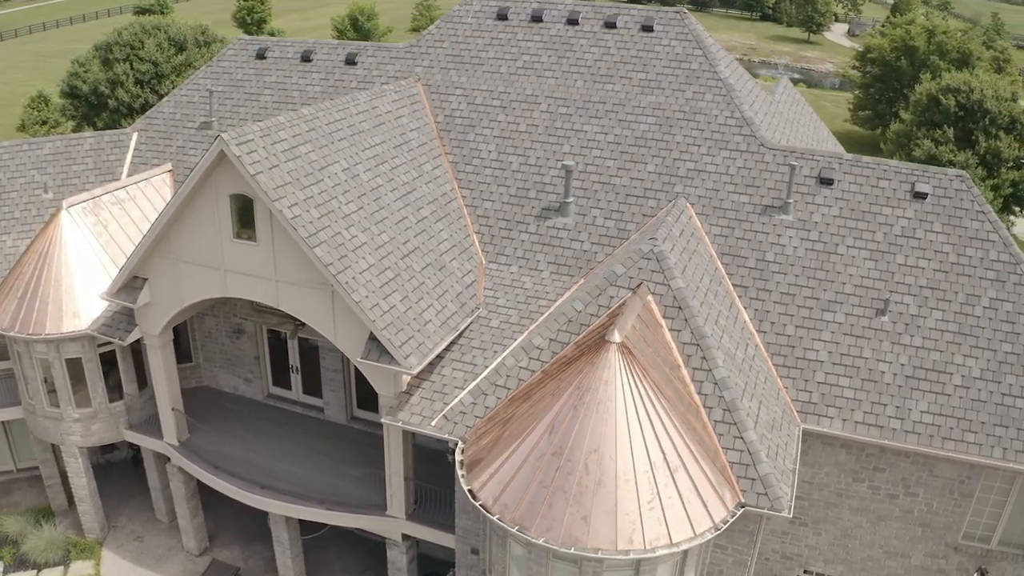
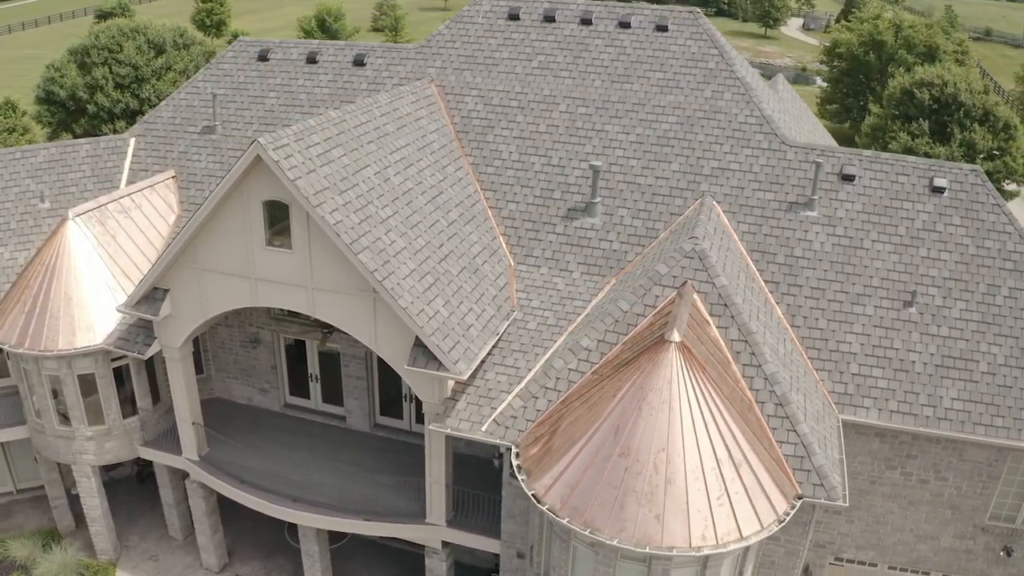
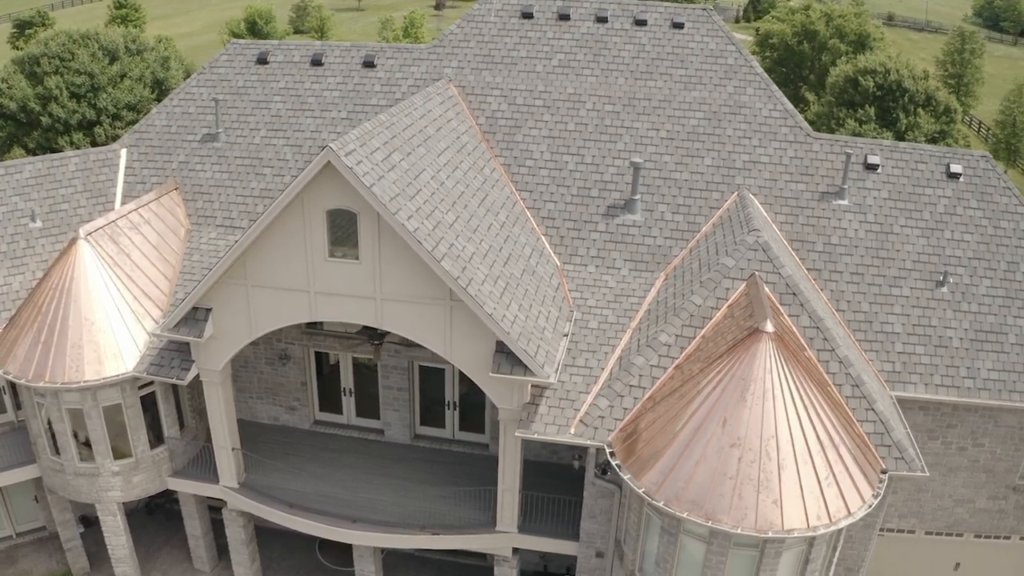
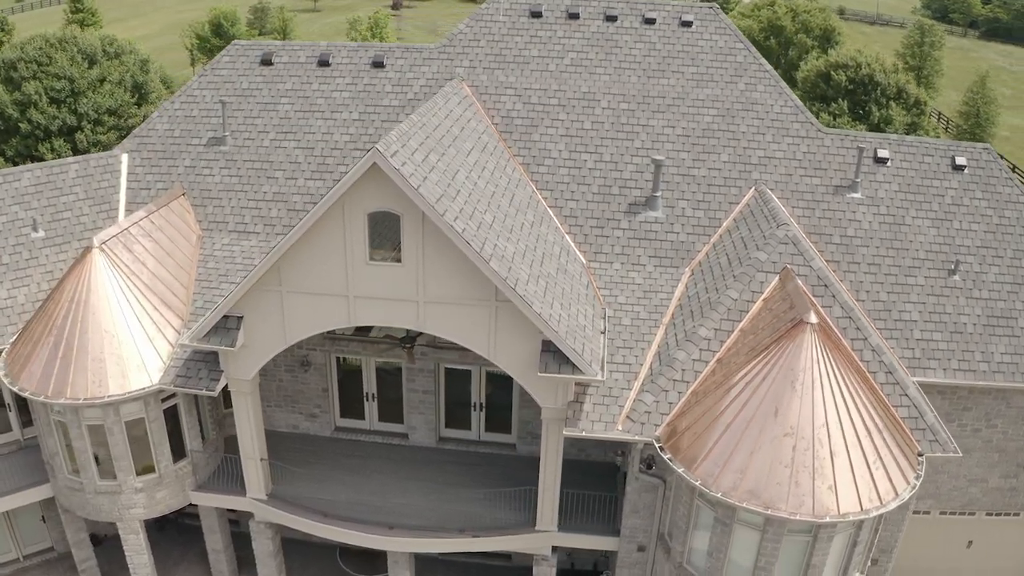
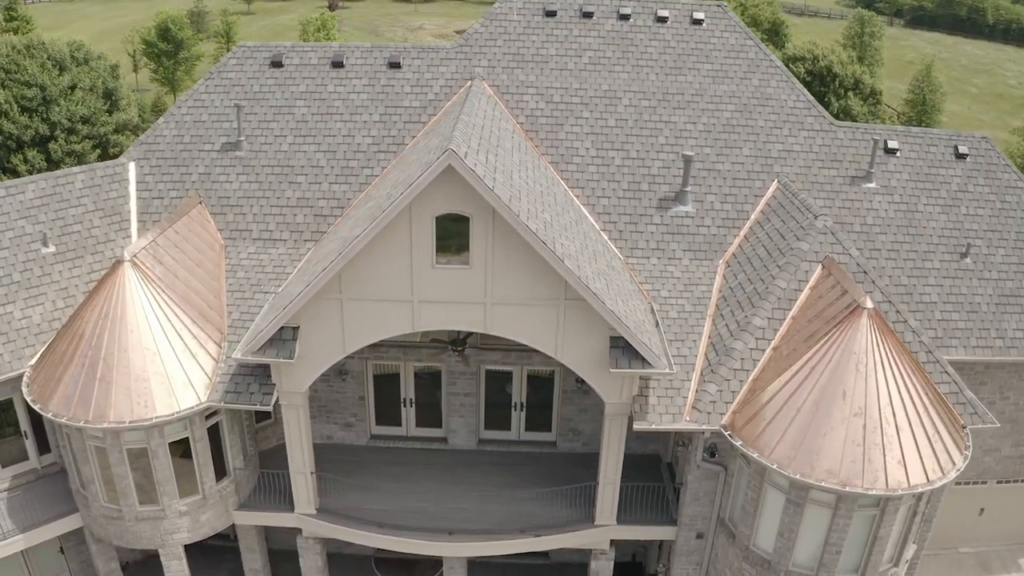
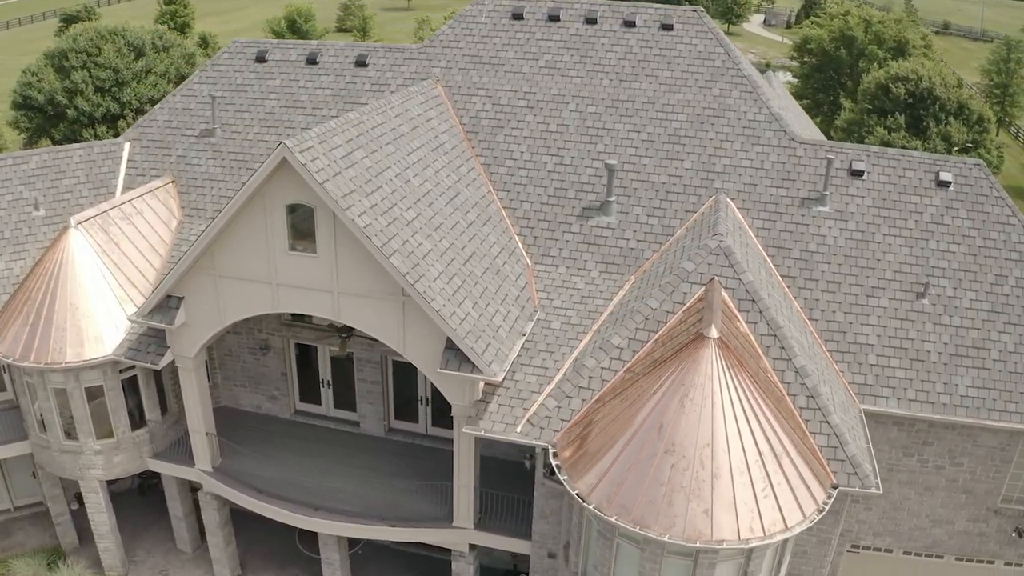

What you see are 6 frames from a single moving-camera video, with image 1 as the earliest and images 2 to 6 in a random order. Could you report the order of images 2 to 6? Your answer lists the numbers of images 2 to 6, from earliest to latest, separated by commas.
2, 6, 3, 4, 5
